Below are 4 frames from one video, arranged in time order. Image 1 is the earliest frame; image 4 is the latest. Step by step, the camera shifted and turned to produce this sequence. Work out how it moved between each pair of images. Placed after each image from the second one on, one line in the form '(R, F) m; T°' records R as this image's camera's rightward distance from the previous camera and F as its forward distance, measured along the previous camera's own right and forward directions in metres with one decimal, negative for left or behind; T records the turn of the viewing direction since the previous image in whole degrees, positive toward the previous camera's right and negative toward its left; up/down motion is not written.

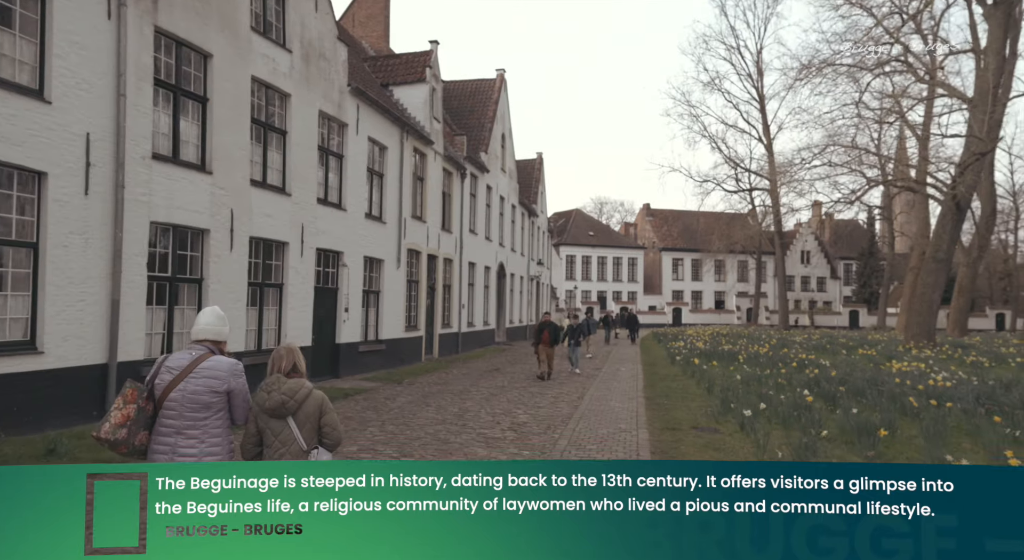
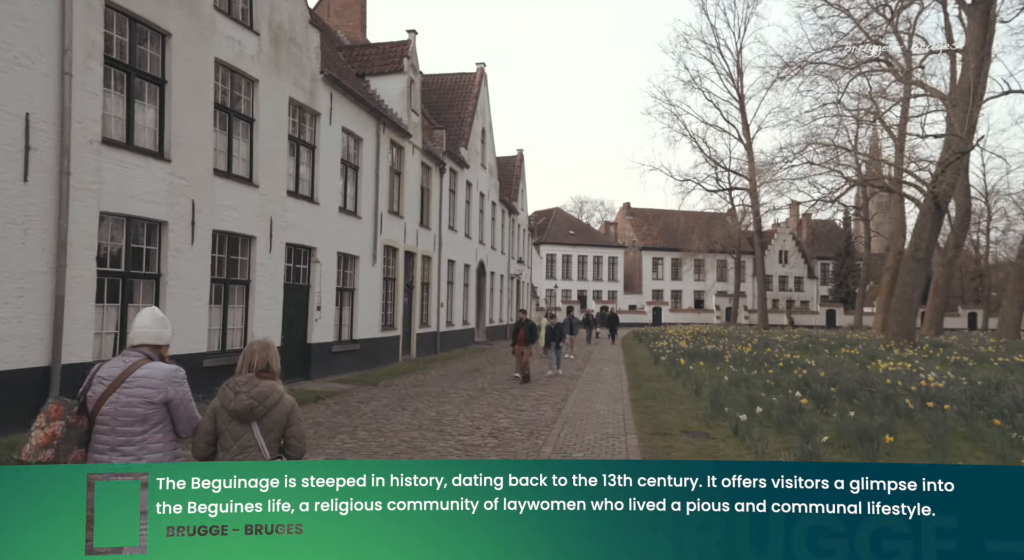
(0.0, +0.6) m; +2°
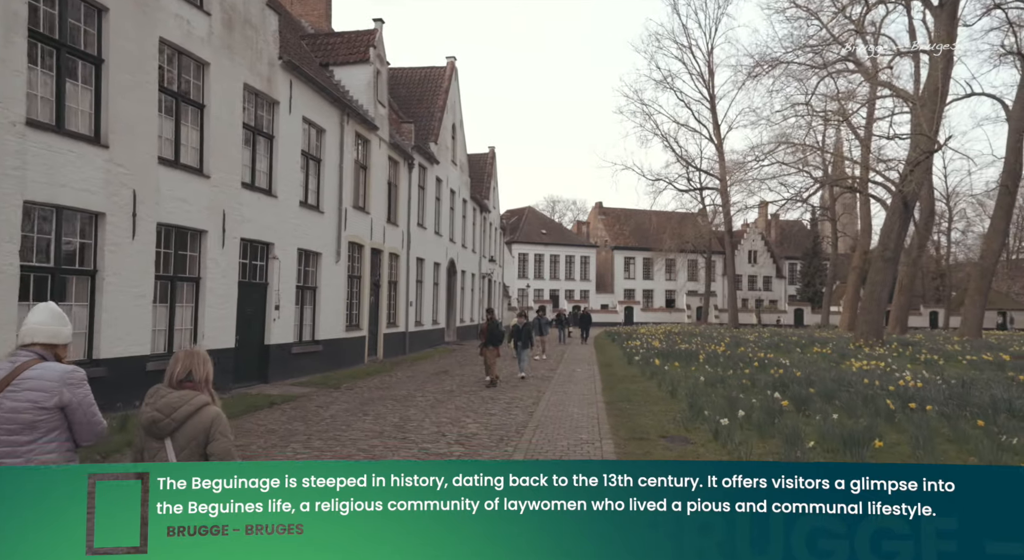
(+0.1, +0.6) m; +2°
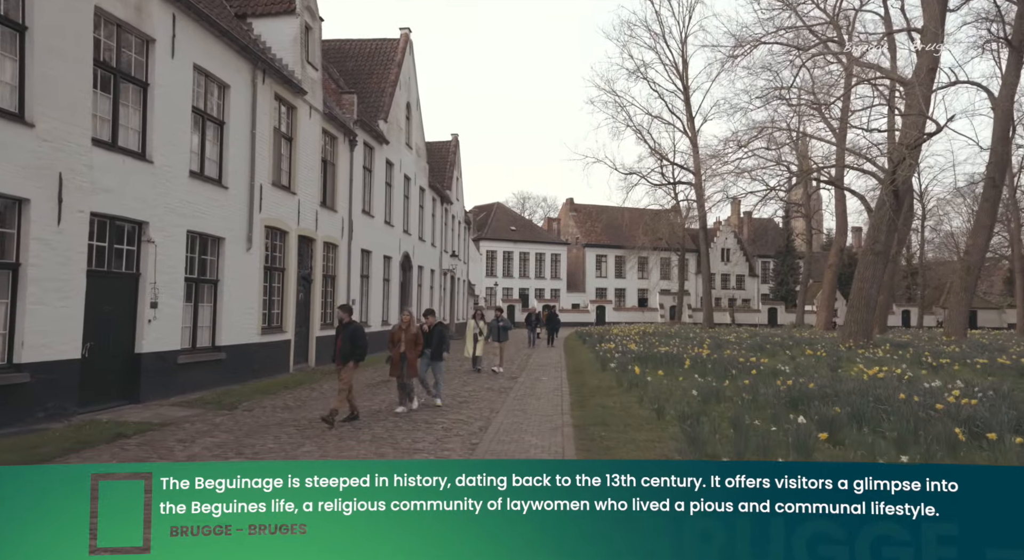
(+0.4, +2.8) m; +2°
